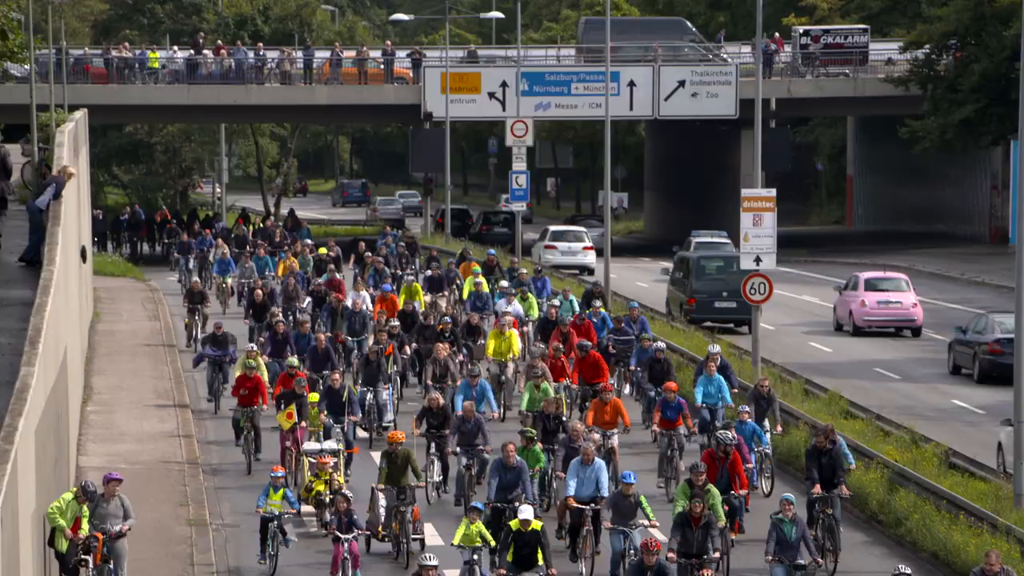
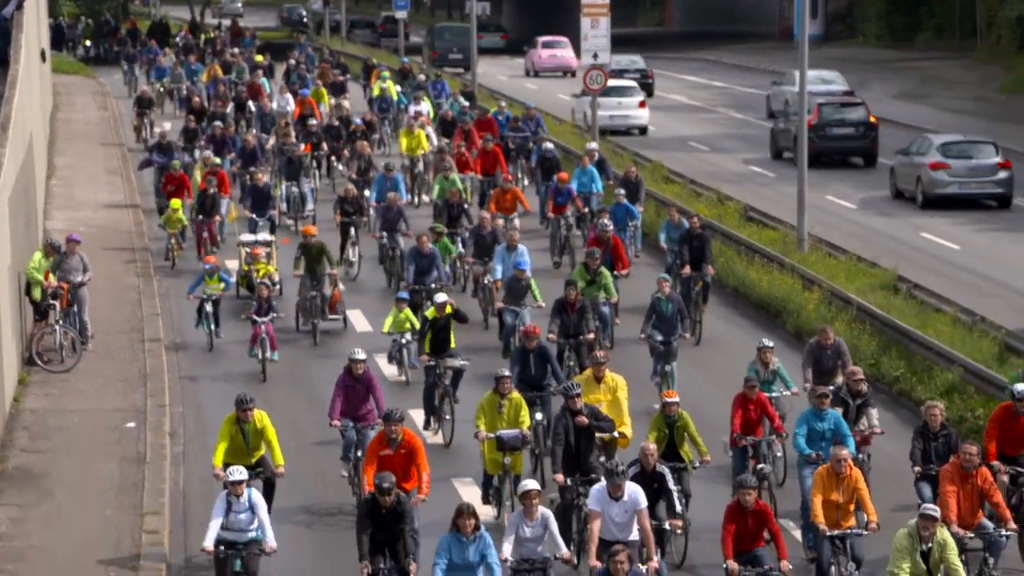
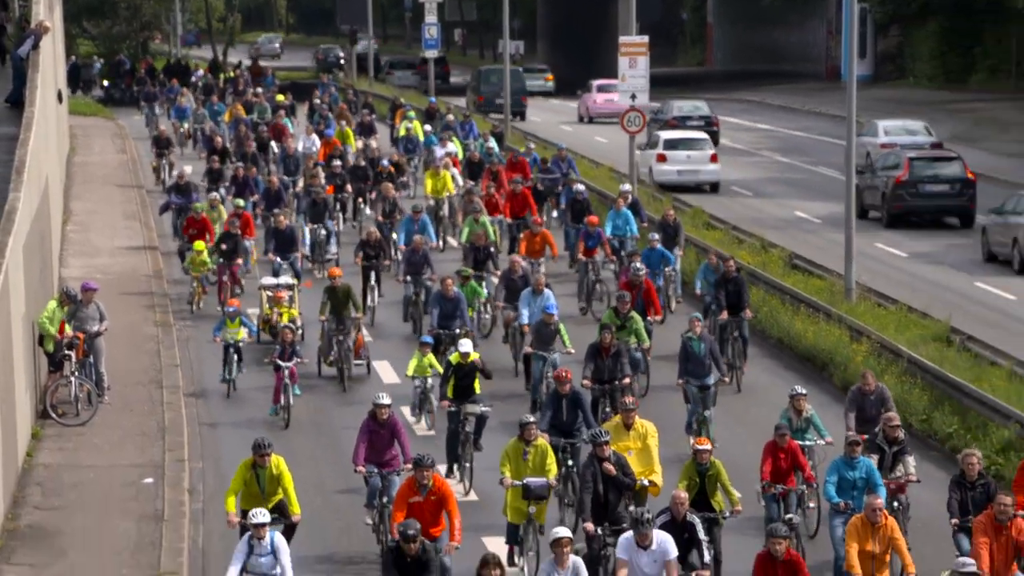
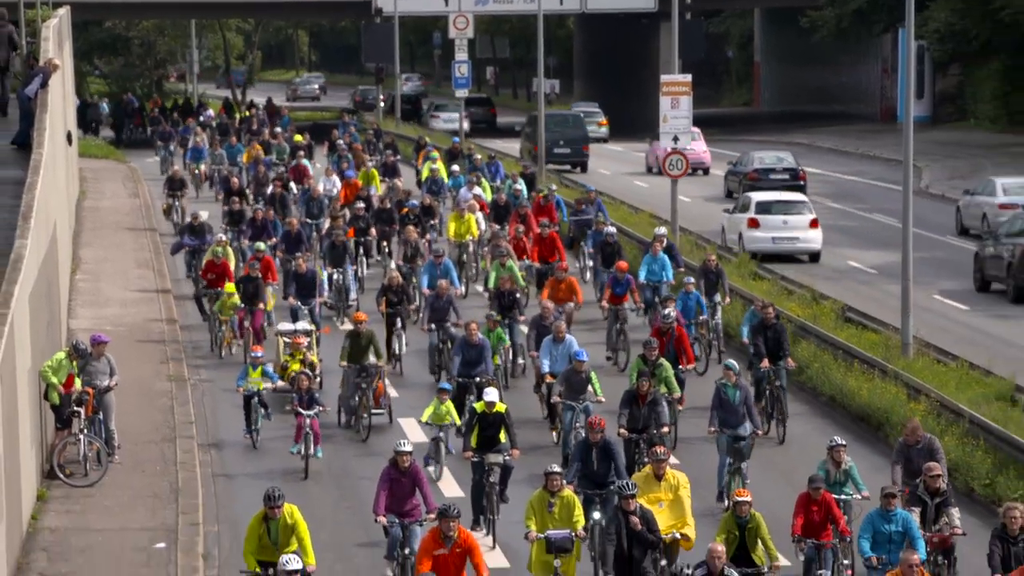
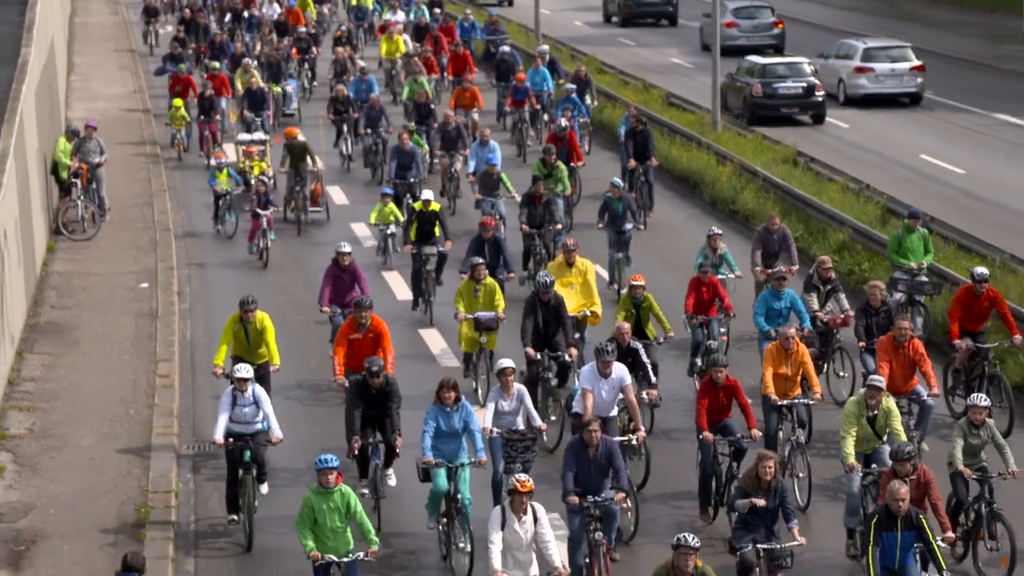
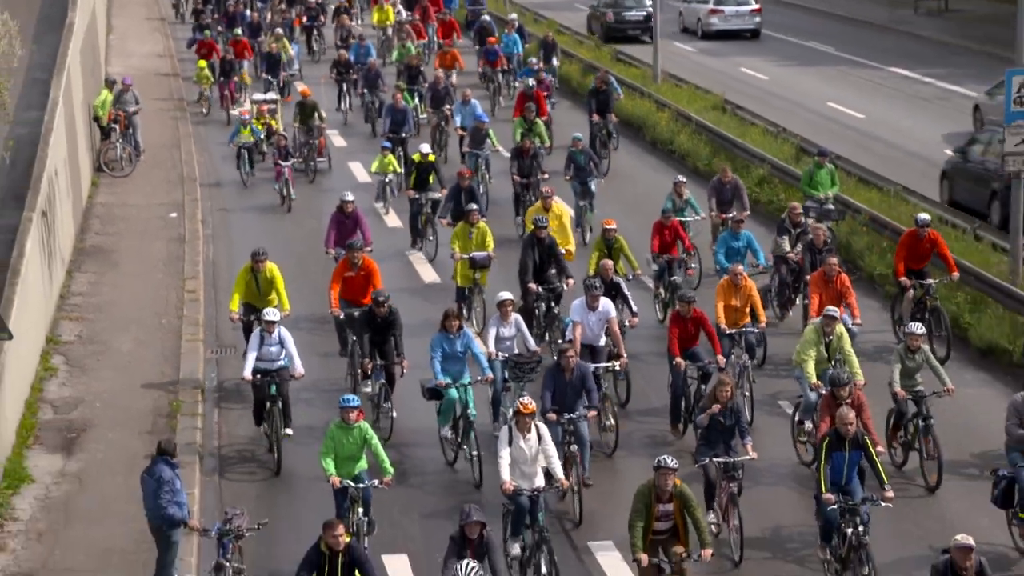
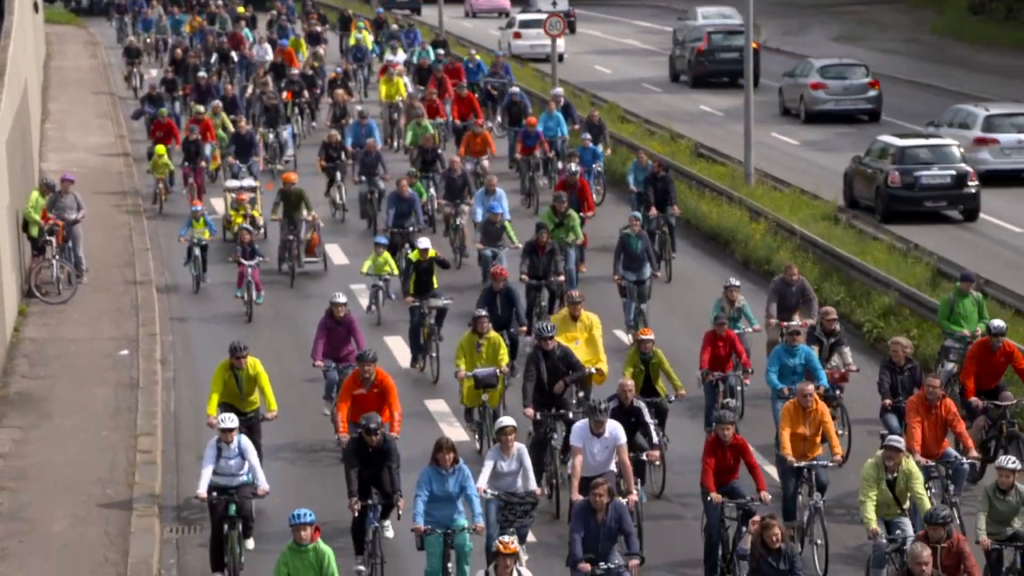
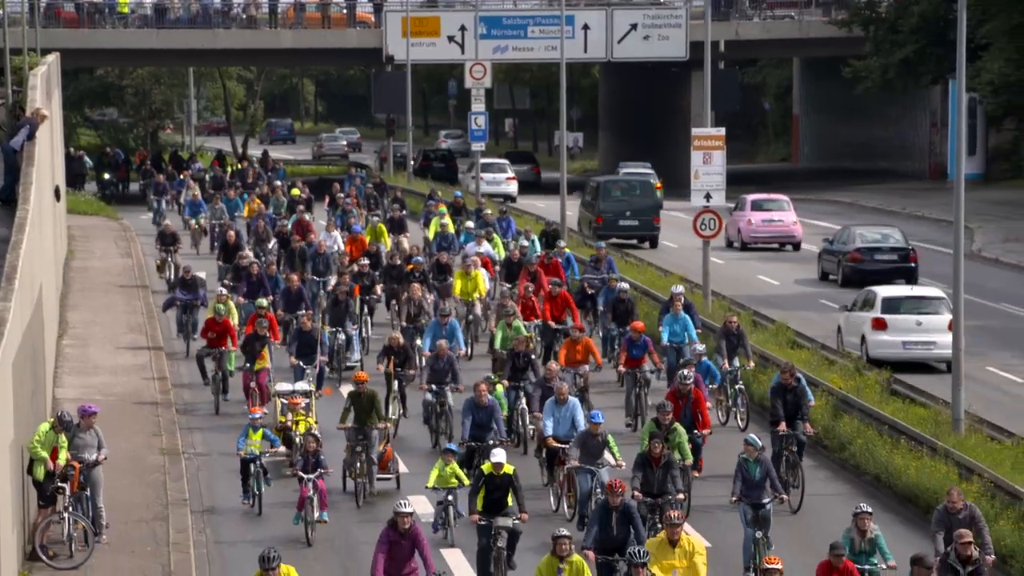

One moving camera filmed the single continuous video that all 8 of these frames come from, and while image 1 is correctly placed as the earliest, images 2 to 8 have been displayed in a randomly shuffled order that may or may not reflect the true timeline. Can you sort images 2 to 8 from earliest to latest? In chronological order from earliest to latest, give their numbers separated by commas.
8, 4, 3, 2, 7, 5, 6
